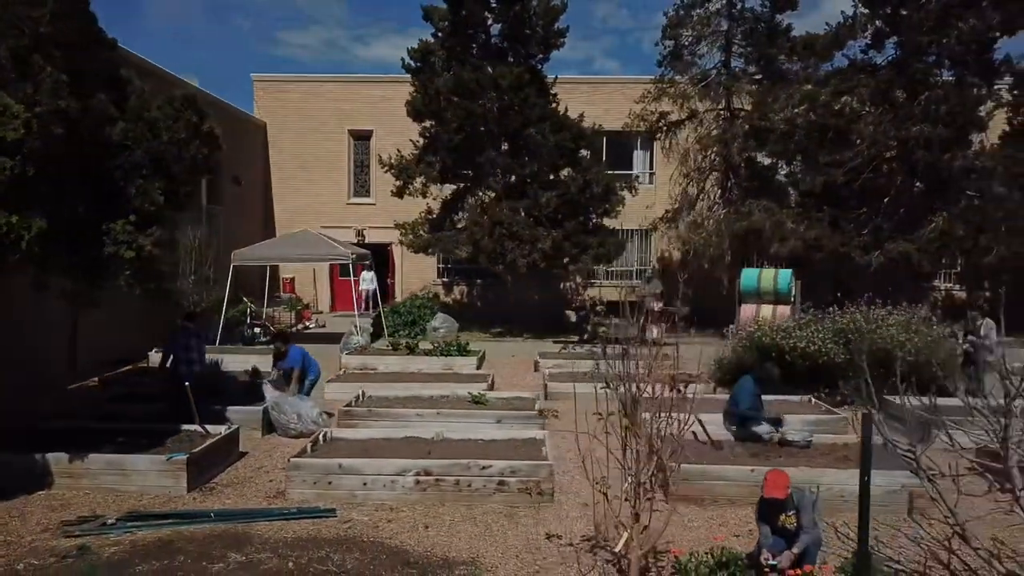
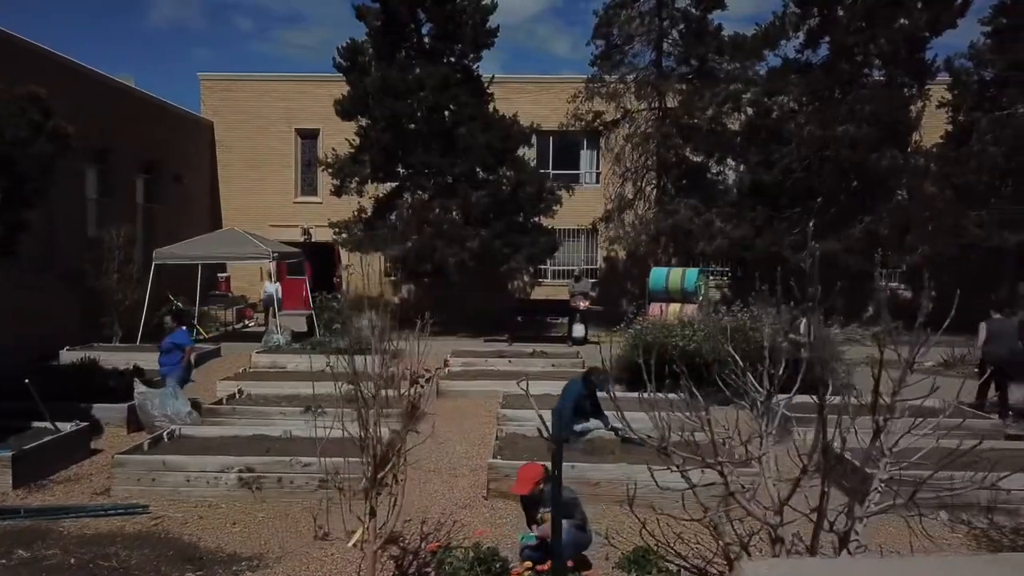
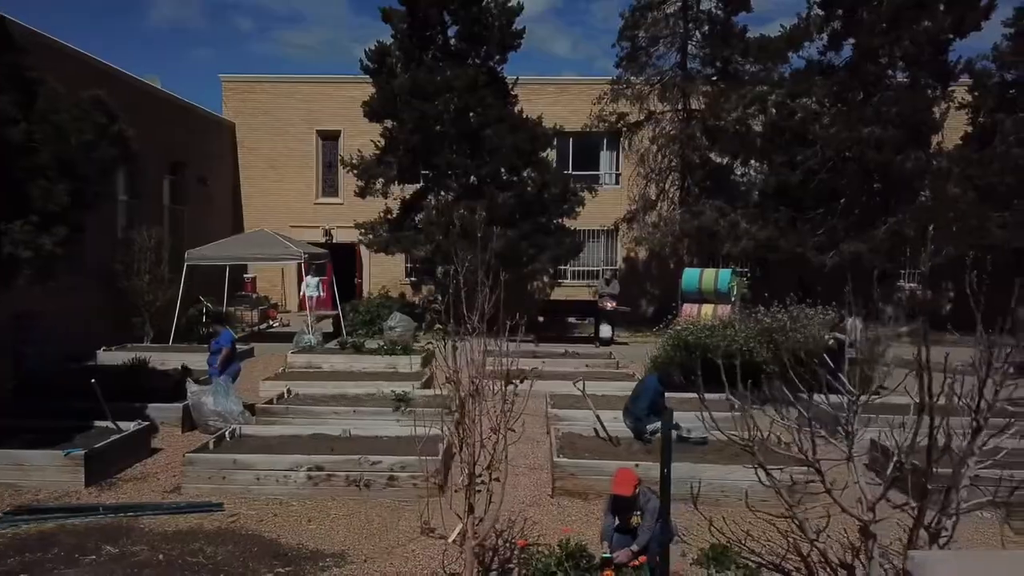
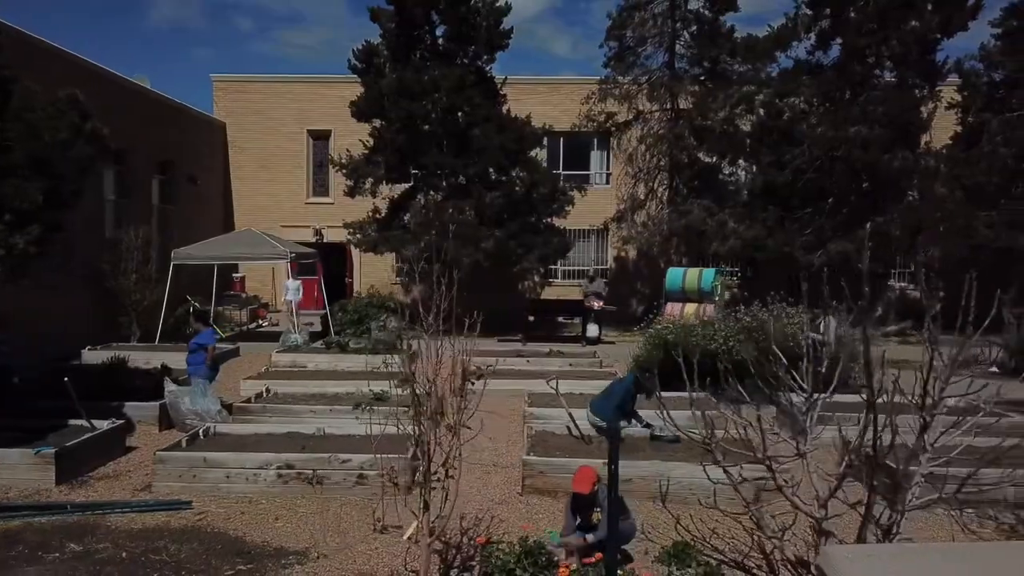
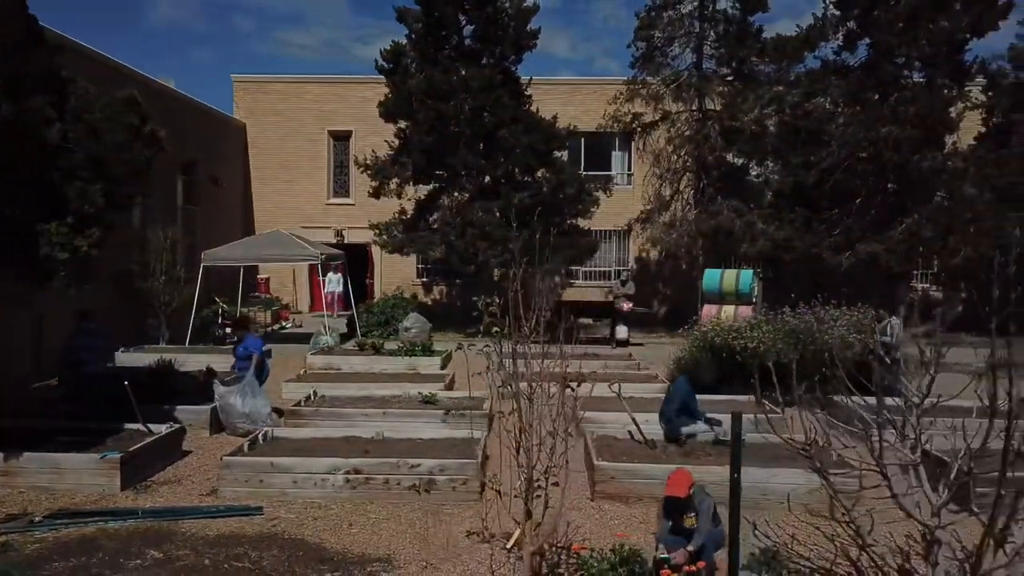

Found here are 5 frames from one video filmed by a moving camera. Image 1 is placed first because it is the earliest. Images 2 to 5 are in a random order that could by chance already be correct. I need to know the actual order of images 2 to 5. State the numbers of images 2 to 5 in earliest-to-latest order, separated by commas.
5, 3, 4, 2
